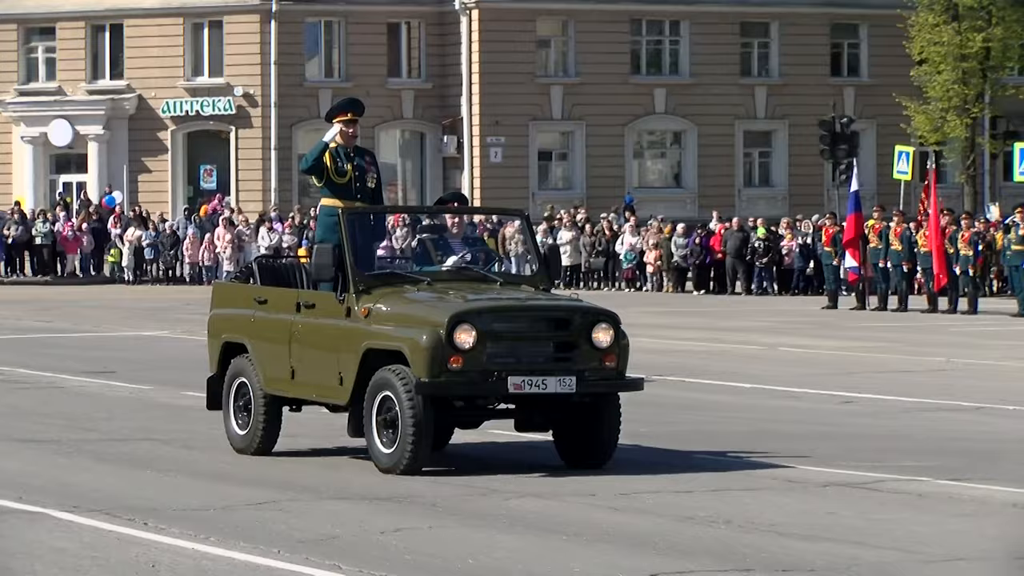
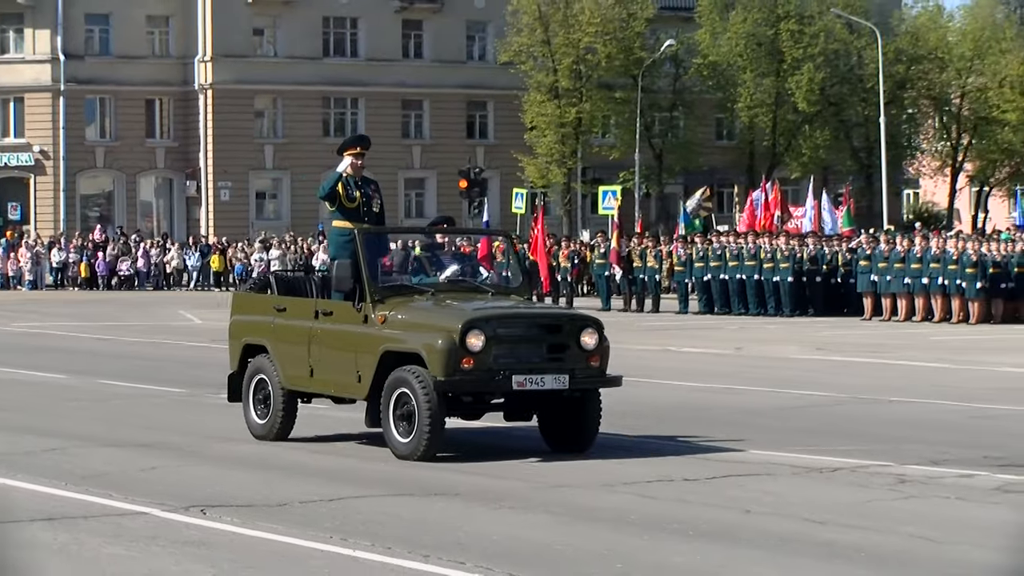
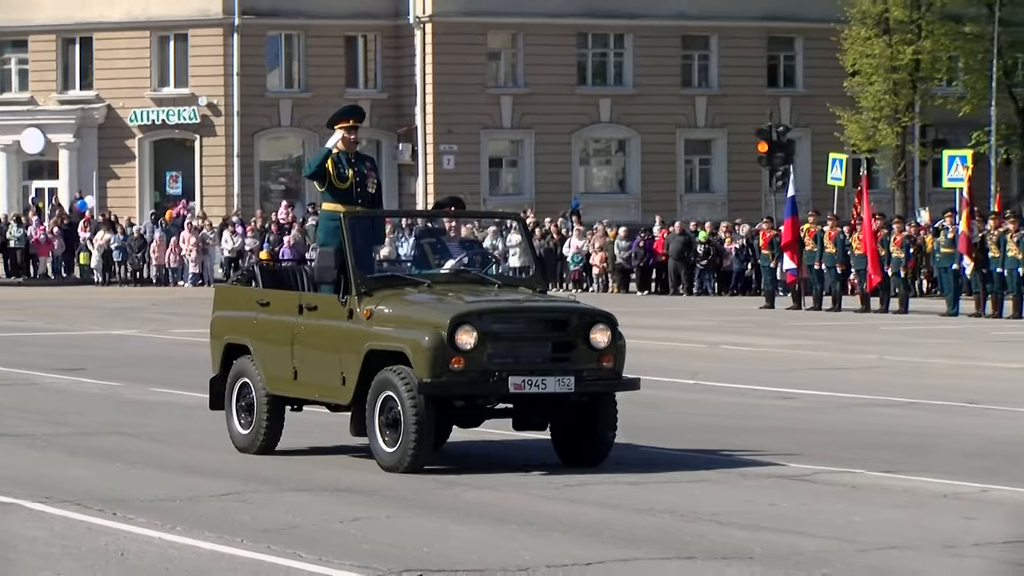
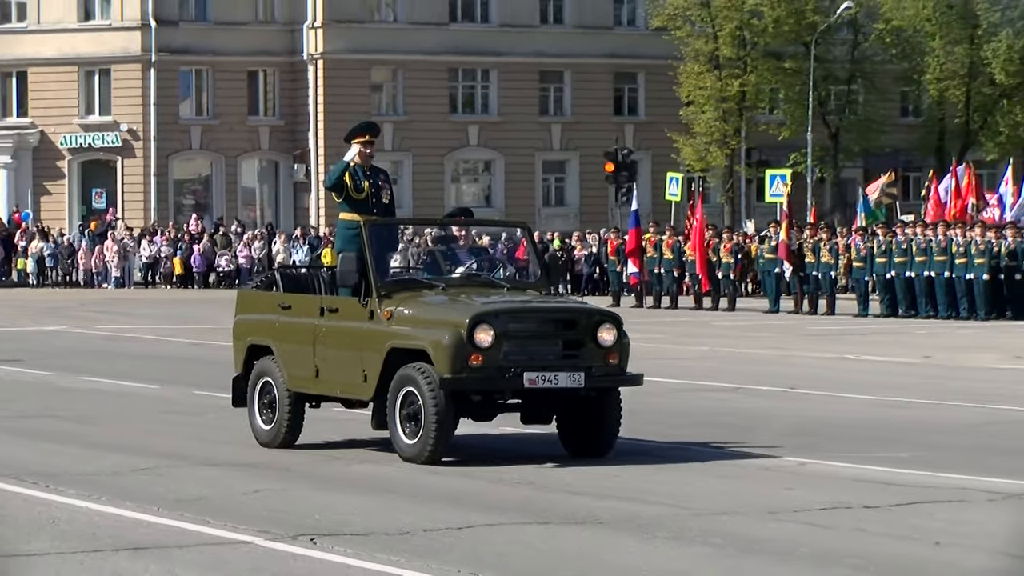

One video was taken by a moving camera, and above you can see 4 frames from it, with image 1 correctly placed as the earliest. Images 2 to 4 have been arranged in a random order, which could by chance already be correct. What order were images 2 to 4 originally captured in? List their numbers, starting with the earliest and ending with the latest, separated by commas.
3, 4, 2
